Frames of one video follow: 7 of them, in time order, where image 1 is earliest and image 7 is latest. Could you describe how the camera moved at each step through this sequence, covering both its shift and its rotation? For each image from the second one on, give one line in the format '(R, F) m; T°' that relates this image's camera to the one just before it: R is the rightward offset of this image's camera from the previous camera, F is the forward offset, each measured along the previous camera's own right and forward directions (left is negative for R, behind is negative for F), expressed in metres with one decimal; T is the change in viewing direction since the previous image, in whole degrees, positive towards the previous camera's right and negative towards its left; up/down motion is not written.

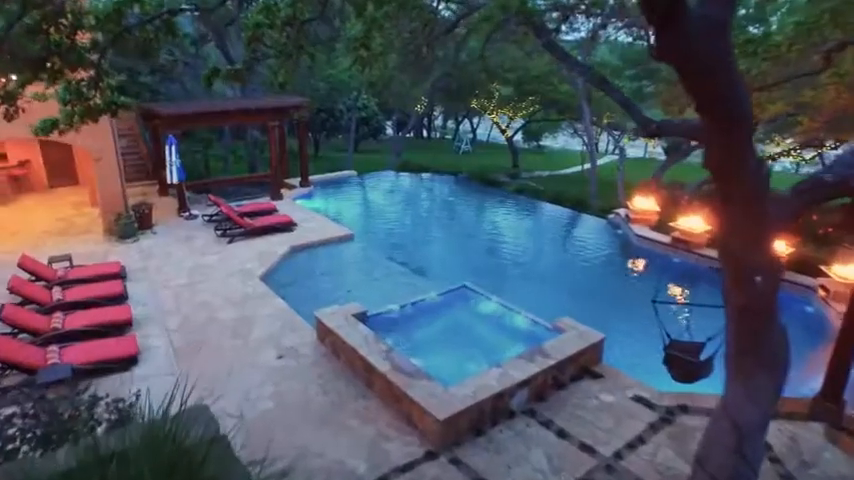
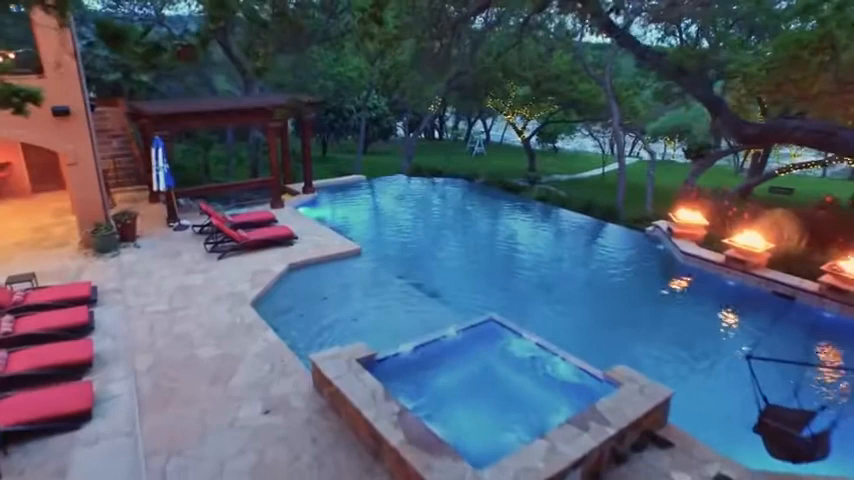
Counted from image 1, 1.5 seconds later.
(-0.1, +1.4) m; -1°
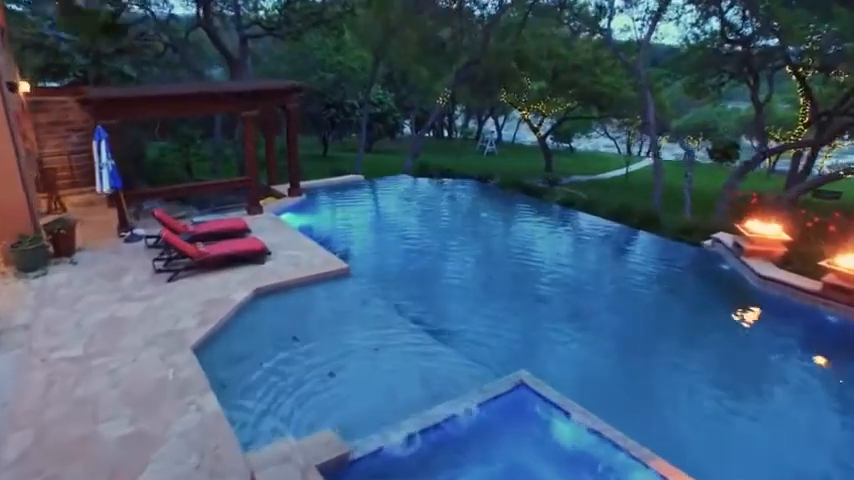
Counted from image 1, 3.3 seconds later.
(0.0, +2.2) m; -1°
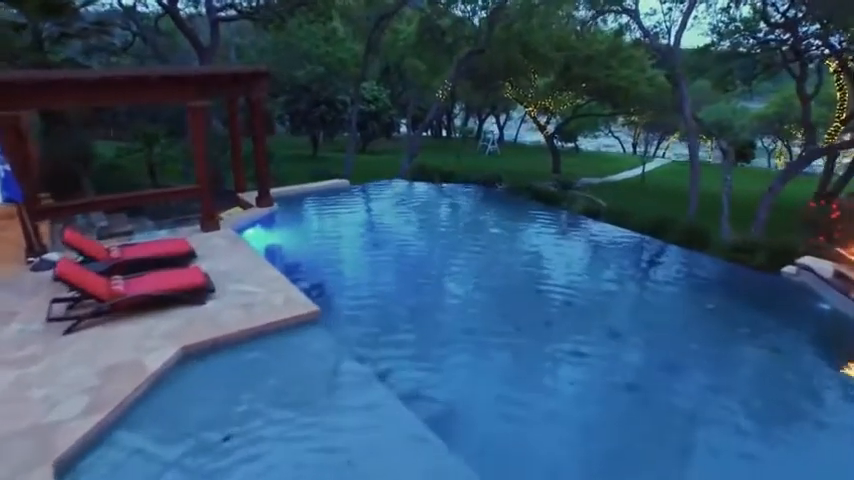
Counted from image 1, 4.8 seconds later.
(0.0, +2.3) m; 0°
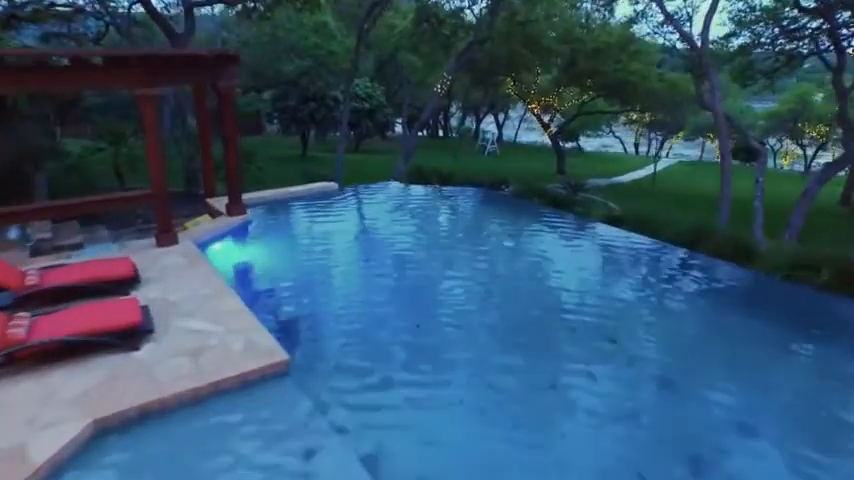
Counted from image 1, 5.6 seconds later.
(-0.1, +1.5) m; 0°
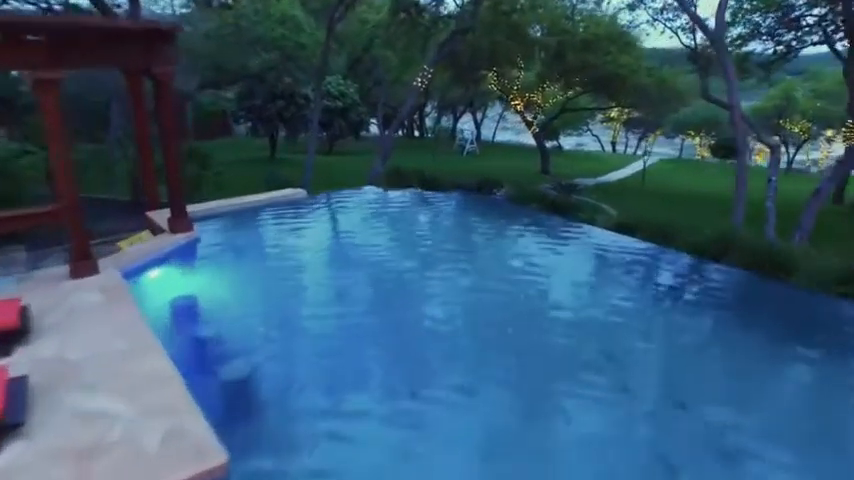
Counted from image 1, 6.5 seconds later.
(-0.2, +1.5) m; +2°
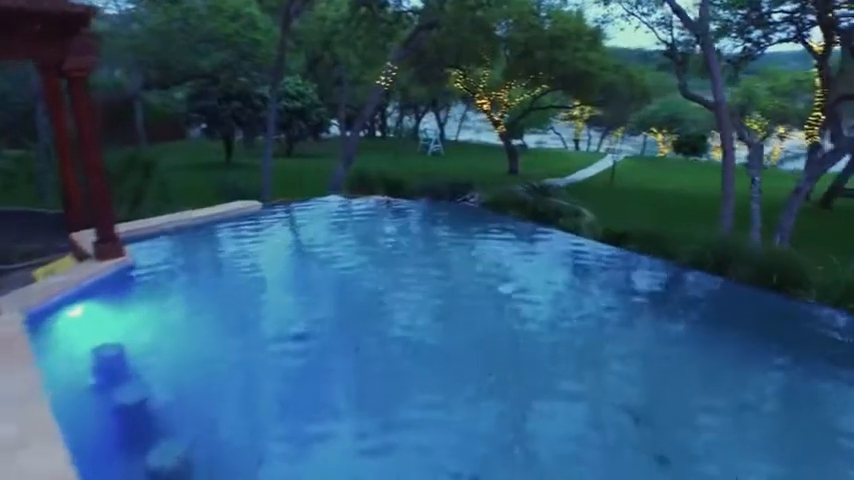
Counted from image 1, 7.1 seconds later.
(-0.1, +0.9) m; +4°
